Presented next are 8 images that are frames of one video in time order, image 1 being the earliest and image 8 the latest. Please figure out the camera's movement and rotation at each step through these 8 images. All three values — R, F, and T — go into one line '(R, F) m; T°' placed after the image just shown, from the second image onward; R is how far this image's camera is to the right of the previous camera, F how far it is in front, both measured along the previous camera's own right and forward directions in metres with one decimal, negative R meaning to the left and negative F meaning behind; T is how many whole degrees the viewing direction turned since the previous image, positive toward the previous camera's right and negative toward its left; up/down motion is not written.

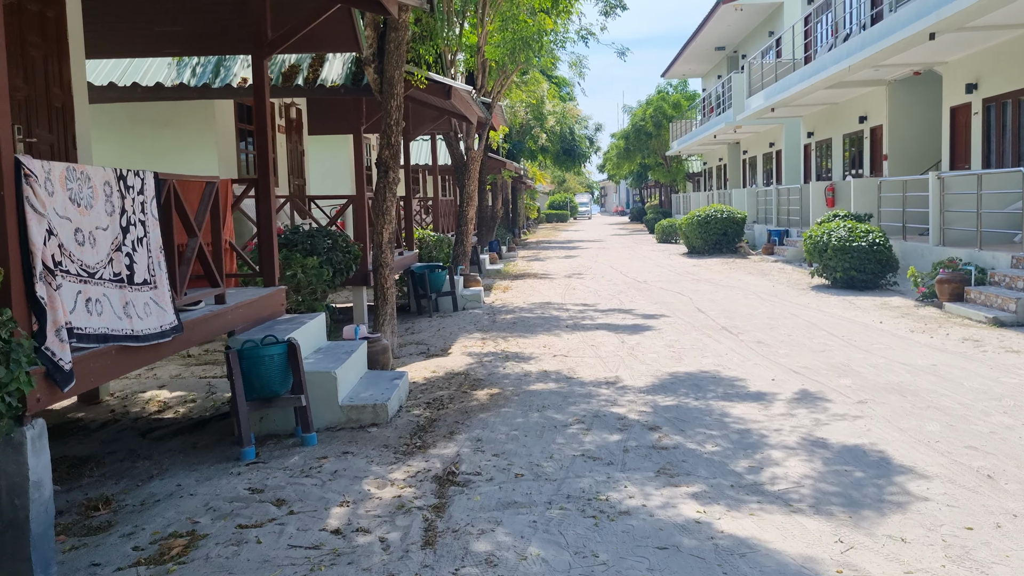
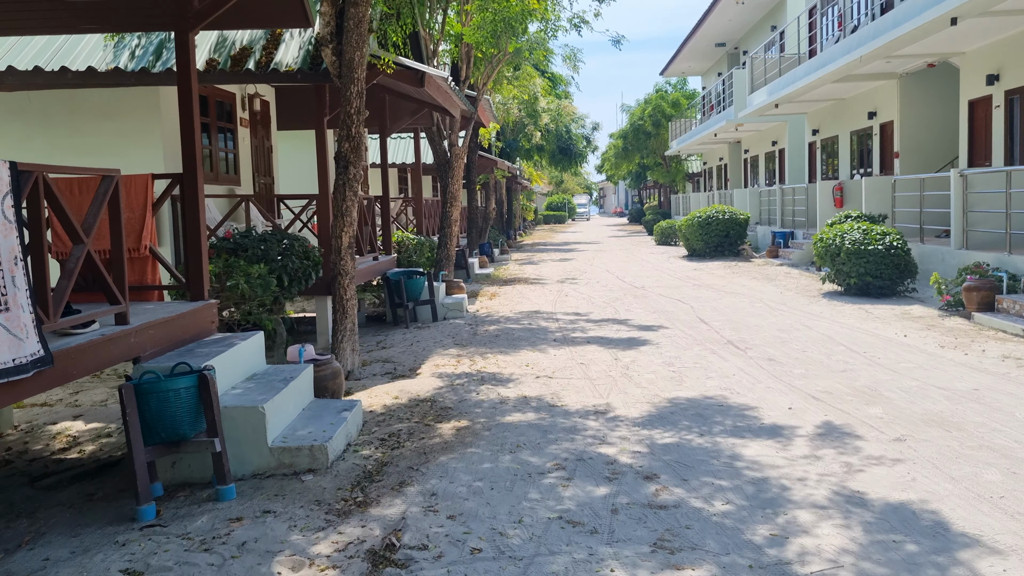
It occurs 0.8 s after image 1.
(+0.2, +1.1) m; 0°
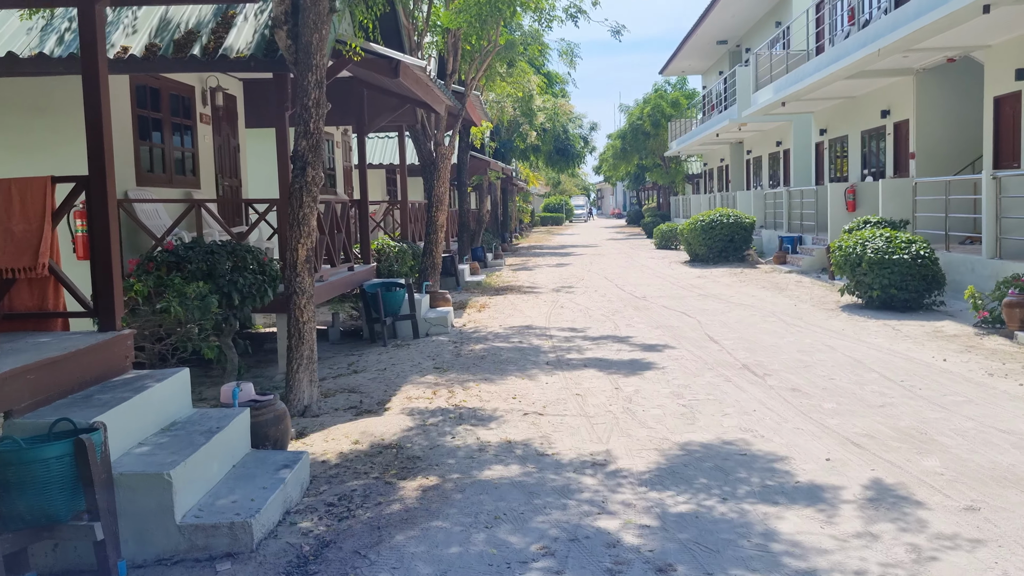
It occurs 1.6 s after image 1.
(+0.1, +1.1) m; 0°
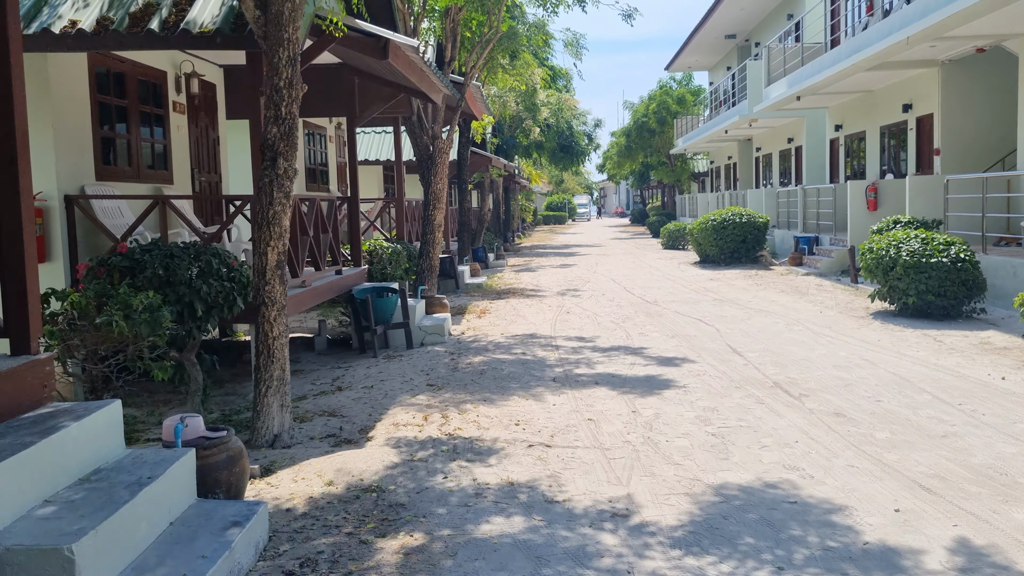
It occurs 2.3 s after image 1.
(0.0, +0.9) m; 0°
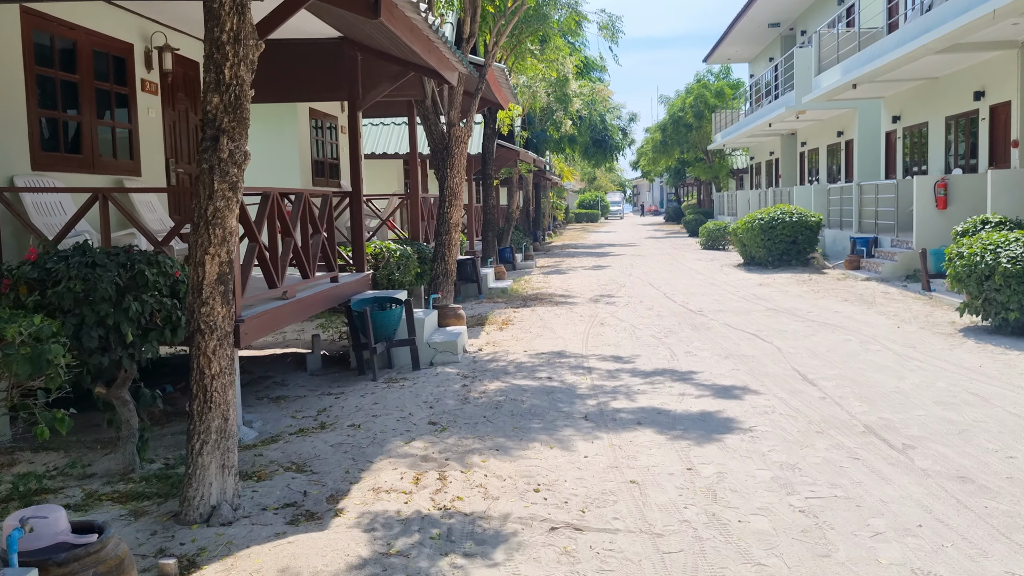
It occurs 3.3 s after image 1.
(+0.1, +1.5) m; -2°
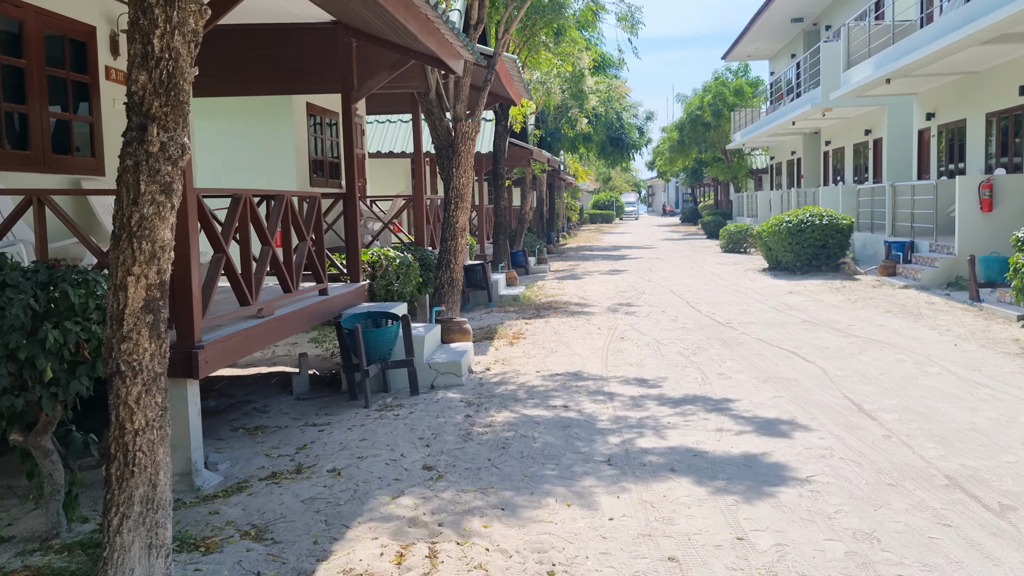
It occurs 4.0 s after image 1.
(0.0, +1.0) m; -1°
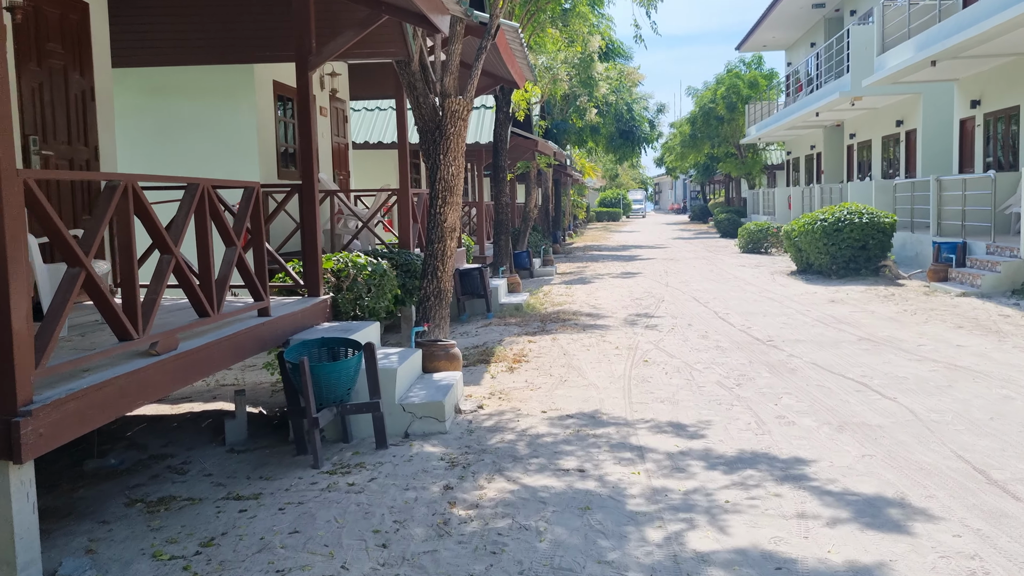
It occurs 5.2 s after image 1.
(0.0, +1.8) m; 0°
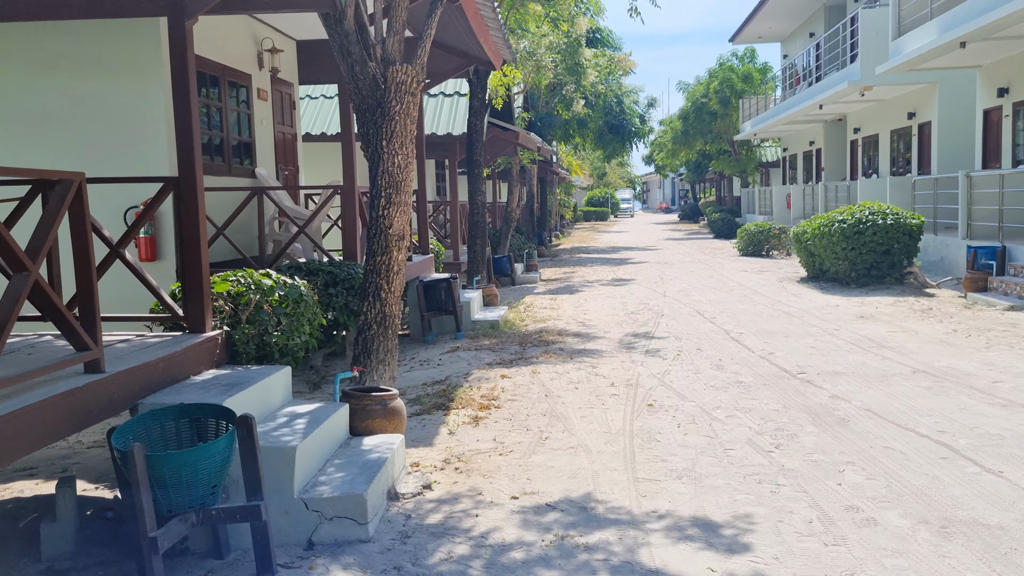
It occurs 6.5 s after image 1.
(+0.2, +1.9) m; +1°
